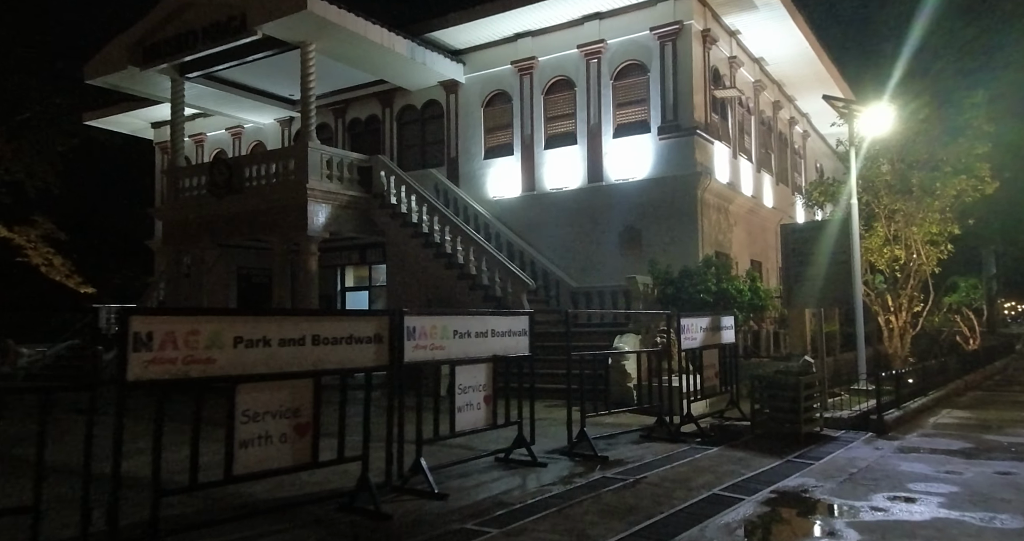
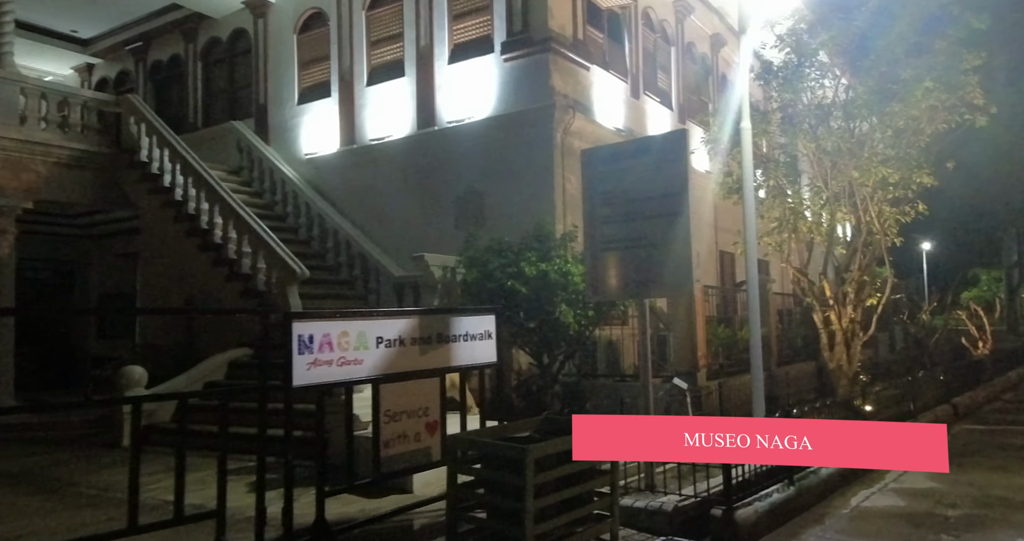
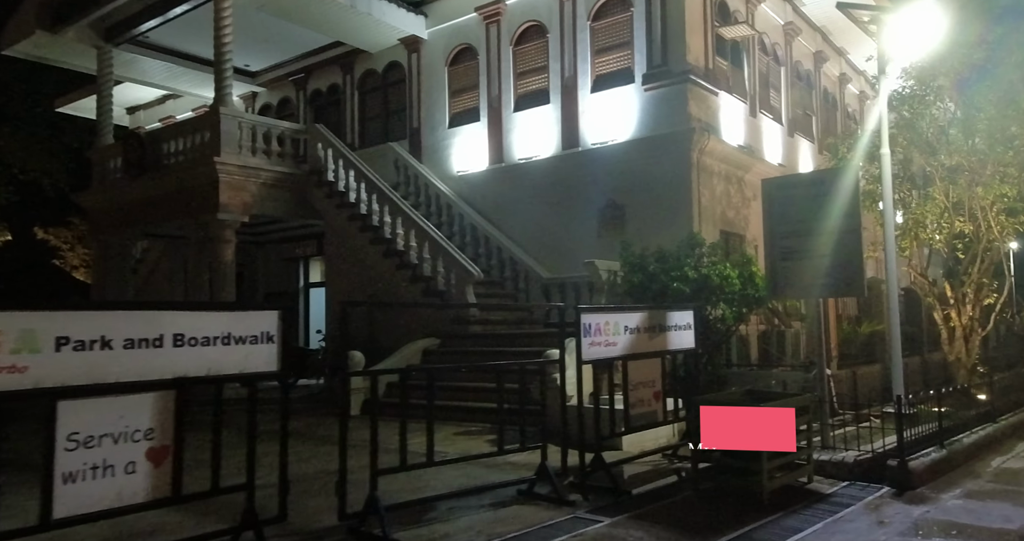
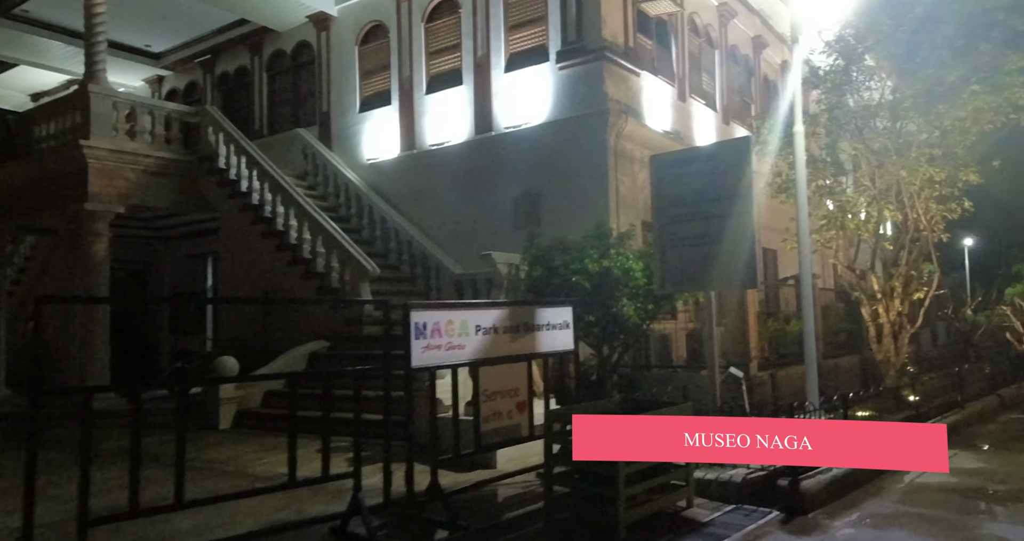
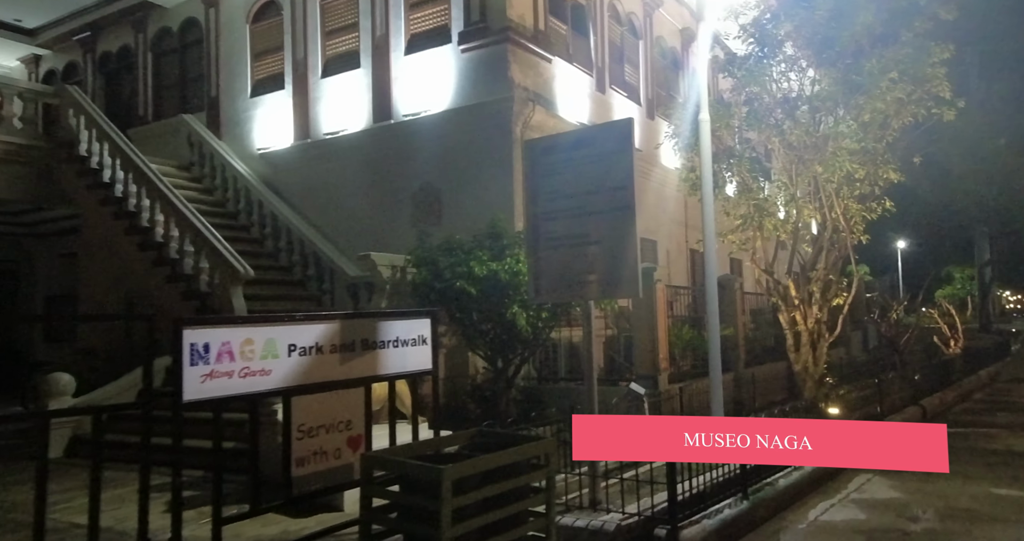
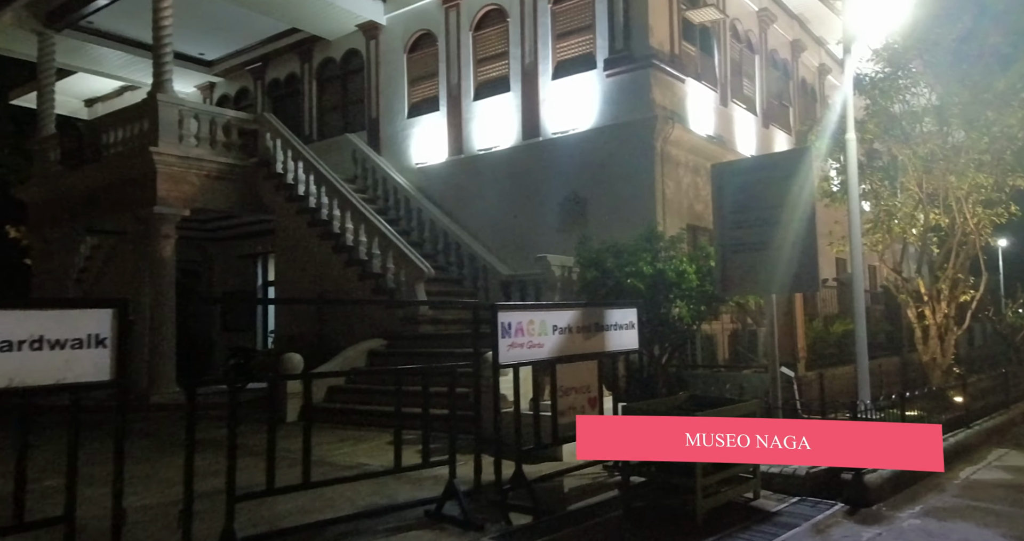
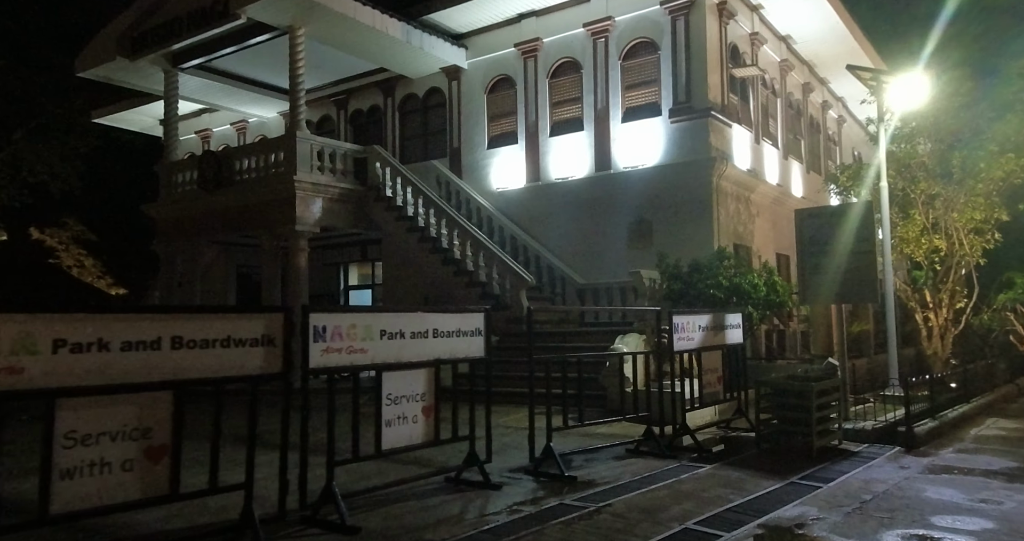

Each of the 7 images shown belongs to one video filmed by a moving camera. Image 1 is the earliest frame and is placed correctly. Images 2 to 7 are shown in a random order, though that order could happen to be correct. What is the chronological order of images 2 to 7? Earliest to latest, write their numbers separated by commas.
7, 3, 6, 4, 2, 5
